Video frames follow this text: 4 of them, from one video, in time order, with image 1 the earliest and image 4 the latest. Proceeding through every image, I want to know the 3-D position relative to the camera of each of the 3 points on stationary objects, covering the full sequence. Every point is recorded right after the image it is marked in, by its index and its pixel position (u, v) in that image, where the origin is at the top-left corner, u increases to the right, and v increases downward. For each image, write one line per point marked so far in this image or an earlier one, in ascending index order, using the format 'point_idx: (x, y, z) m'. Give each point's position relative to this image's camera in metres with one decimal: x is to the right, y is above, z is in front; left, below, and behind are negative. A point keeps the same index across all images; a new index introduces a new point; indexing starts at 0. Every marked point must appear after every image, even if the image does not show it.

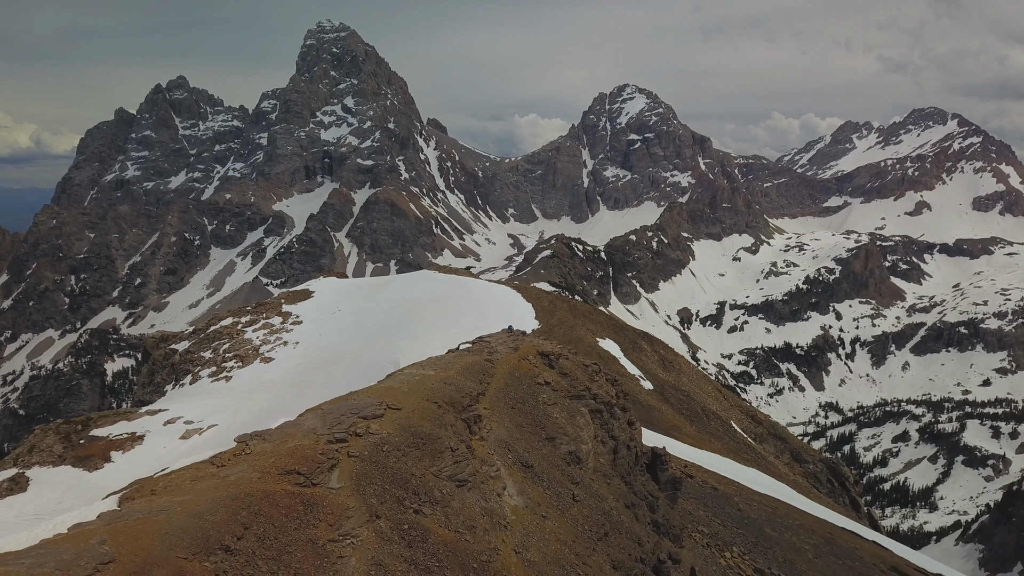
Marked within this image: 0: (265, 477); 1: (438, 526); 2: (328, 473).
0: (-8.1, -6.2, +18.9) m
1: (-2.5, -8.1, +19.4) m
2: (-6.3, -6.3, +19.6) m
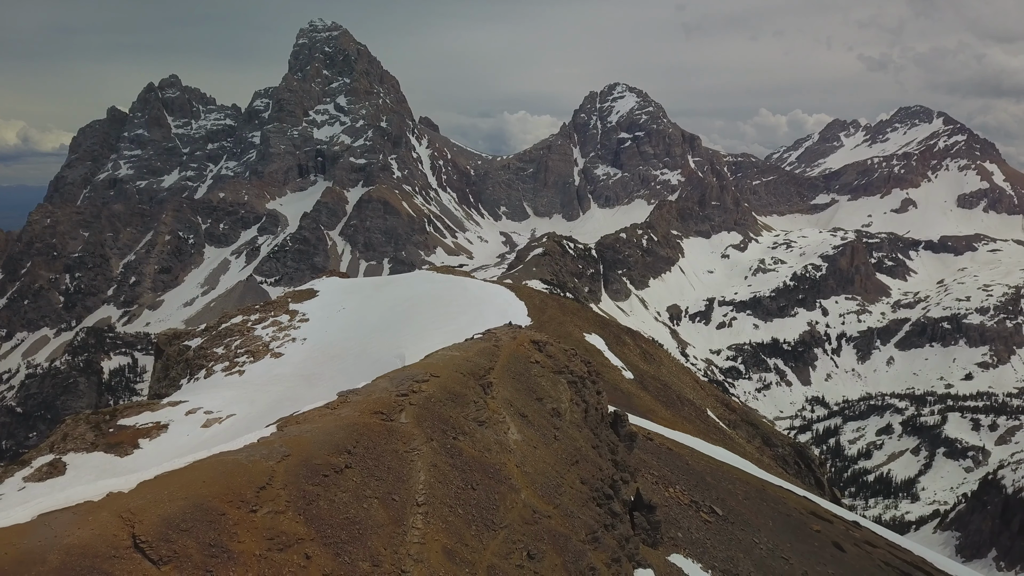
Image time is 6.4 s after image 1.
0: (-7.9, -6.7, +30.0) m
1: (-2.4, -8.6, +30.5) m
2: (-6.1, -6.8, +30.8) m
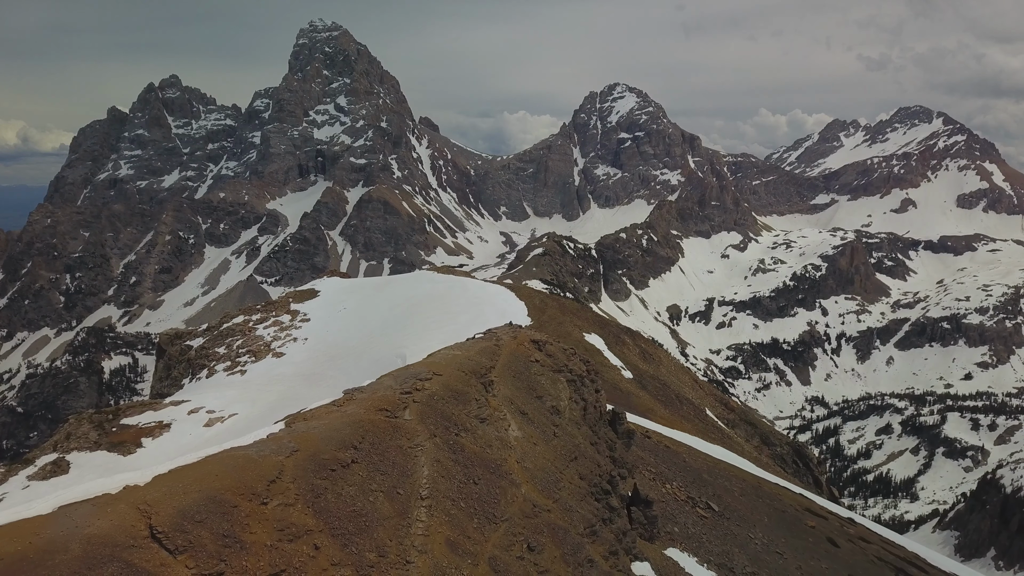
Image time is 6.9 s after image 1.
0: (-7.9, -6.8, +30.9) m
1: (-2.3, -8.7, +31.5) m
2: (-6.1, -6.8, +31.7) m
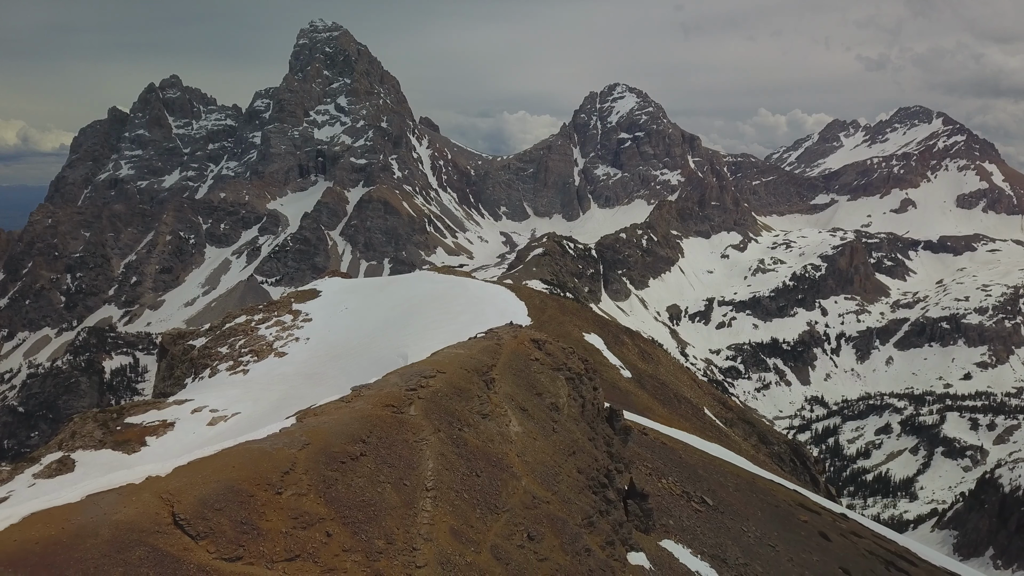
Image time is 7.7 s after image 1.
0: (-7.8, -6.8, +32.3) m
1: (-2.3, -8.8, +32.9) m
2: (-6.1, -6.9, +33.1) m
